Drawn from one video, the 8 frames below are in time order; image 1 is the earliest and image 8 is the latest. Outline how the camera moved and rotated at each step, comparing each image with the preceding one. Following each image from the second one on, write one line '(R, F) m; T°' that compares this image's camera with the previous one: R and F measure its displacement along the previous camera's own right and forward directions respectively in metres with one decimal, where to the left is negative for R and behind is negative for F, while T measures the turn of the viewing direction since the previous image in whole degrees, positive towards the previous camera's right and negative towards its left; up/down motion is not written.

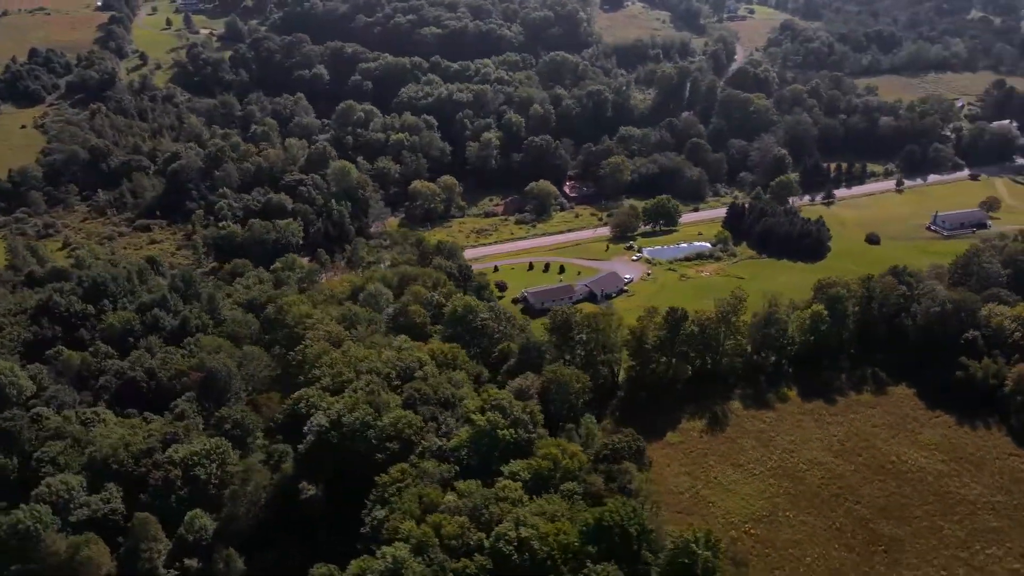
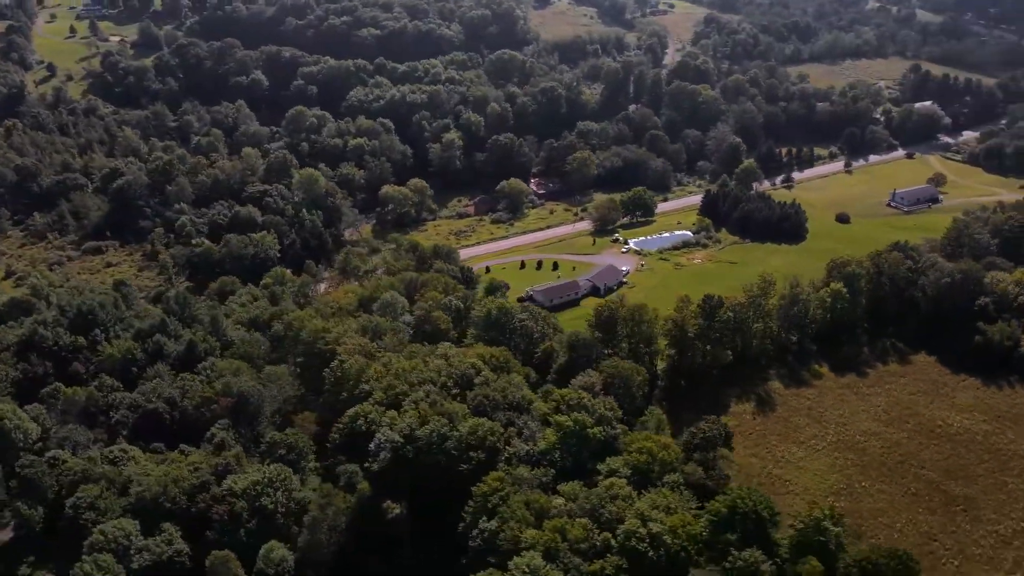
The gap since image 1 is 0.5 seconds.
(-10.7, +1.1) m; +7°
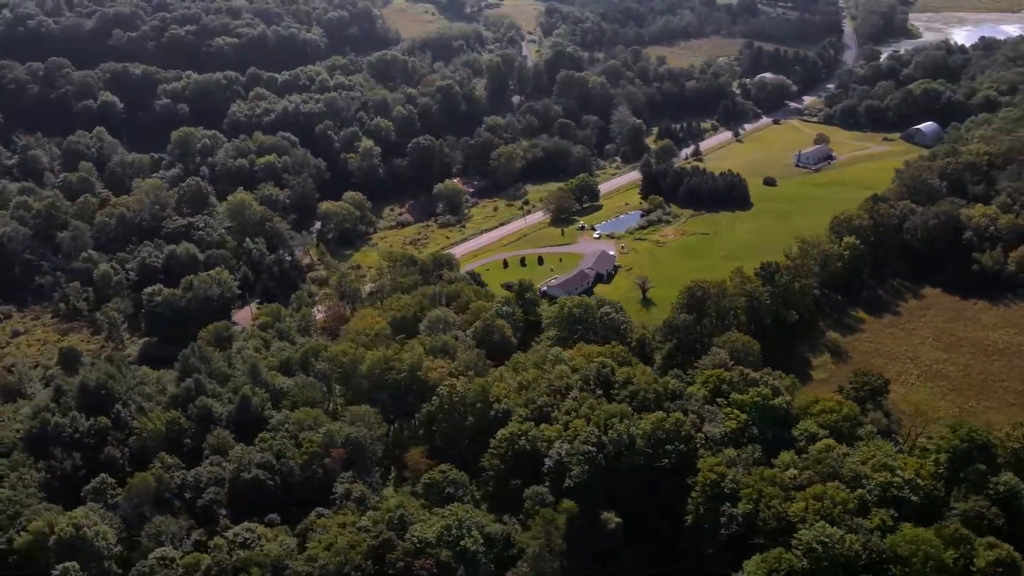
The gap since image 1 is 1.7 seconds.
(-23.5, +4.2) m; +15°
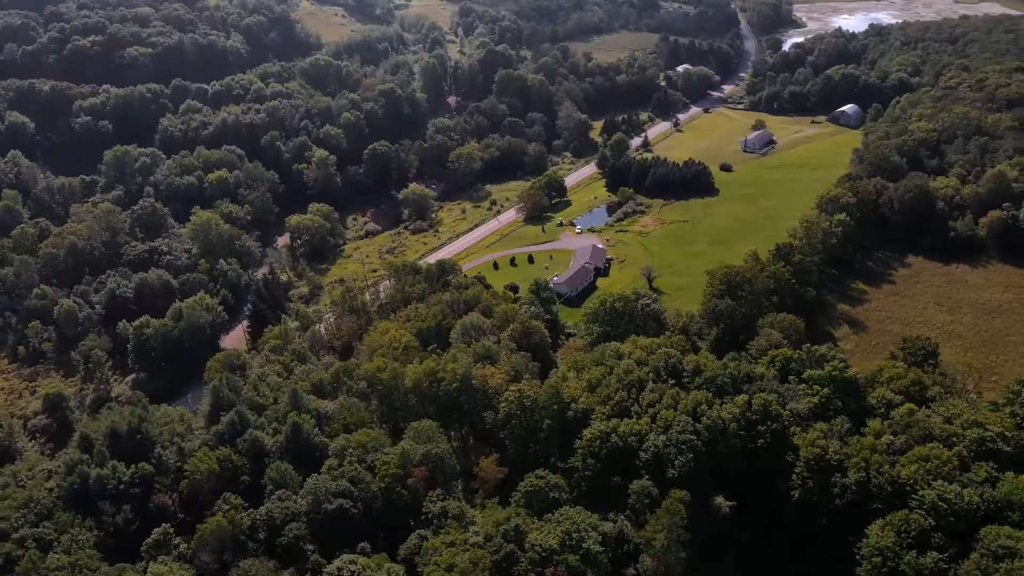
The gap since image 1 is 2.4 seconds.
(-12.9, +1.4) m; +8°
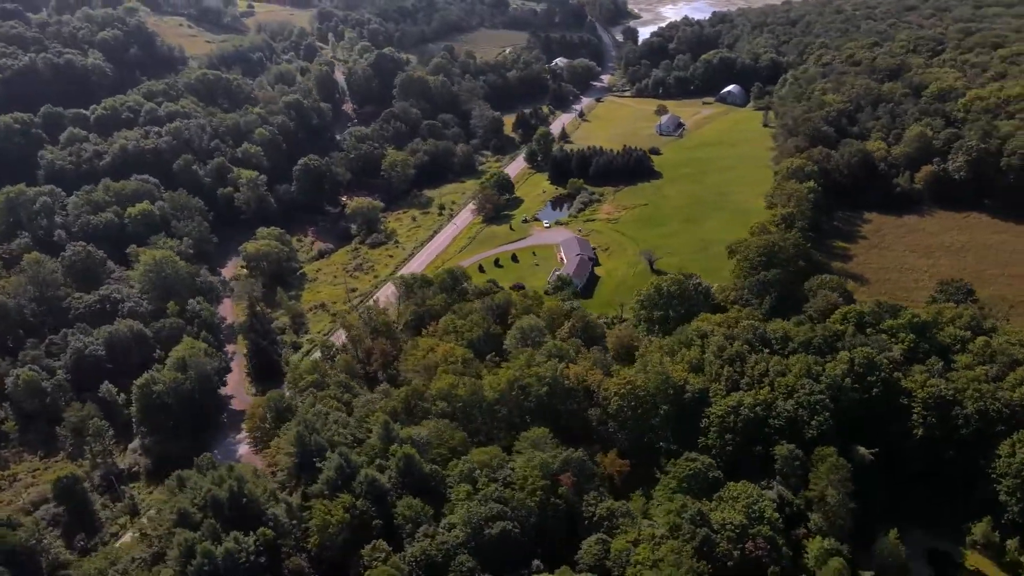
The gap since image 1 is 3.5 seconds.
(-20.4, +3.1) m; +14°
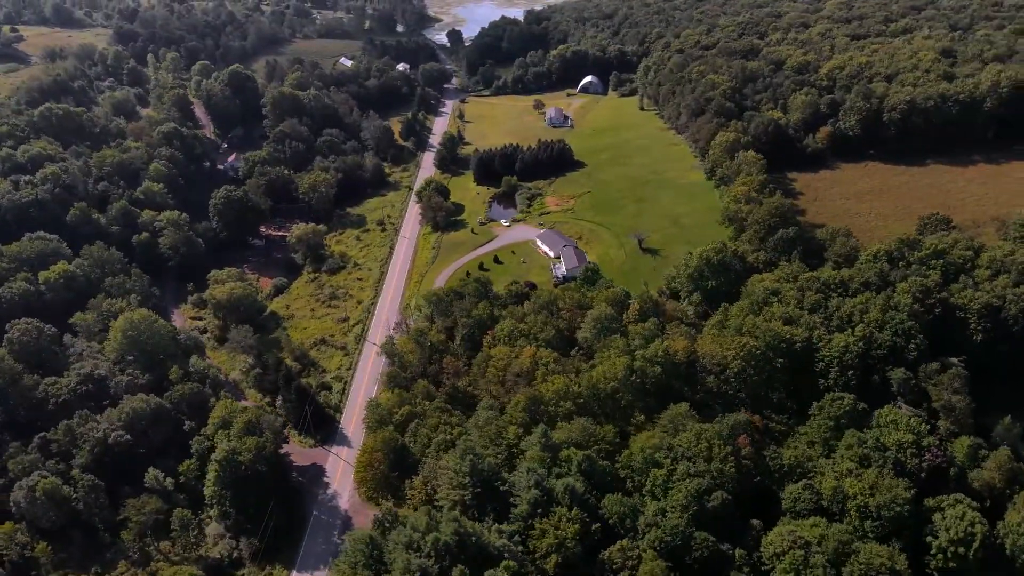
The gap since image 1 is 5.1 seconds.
(-27.0, +4.2) m; +18°
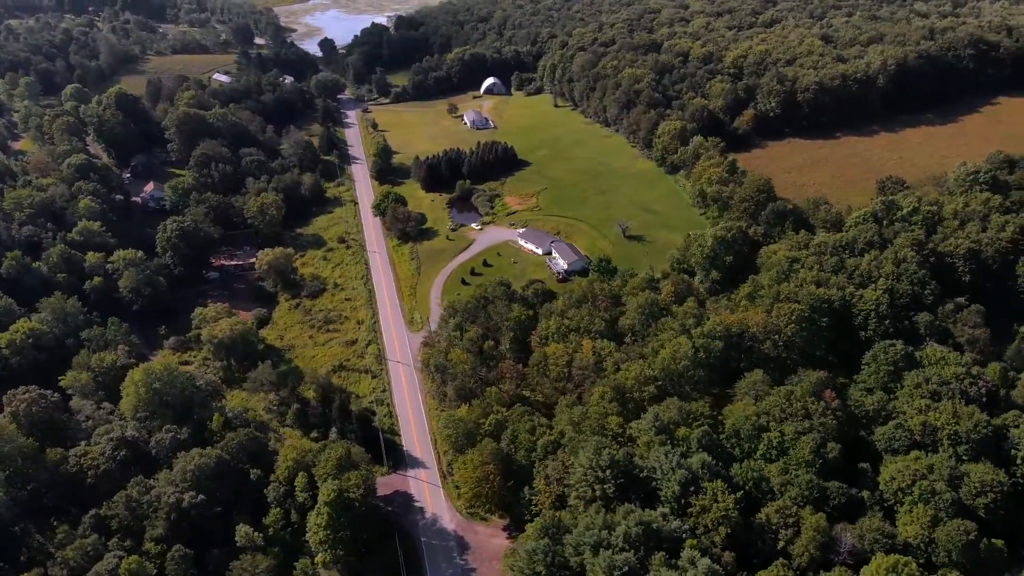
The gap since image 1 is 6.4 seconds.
(-19.8, +2.0) m; +13°
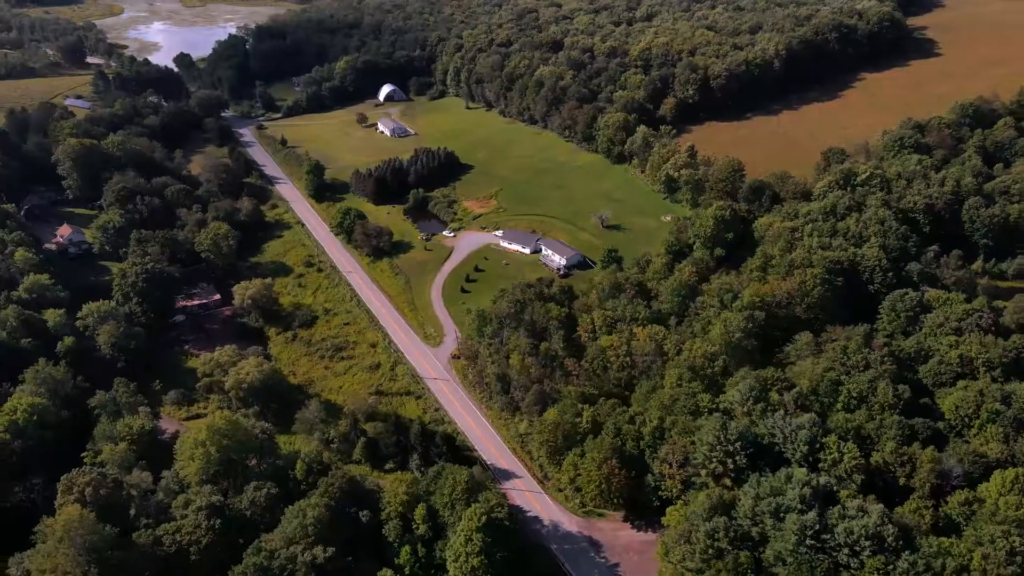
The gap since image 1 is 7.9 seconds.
(-20.9, +2.5) m; +13°
